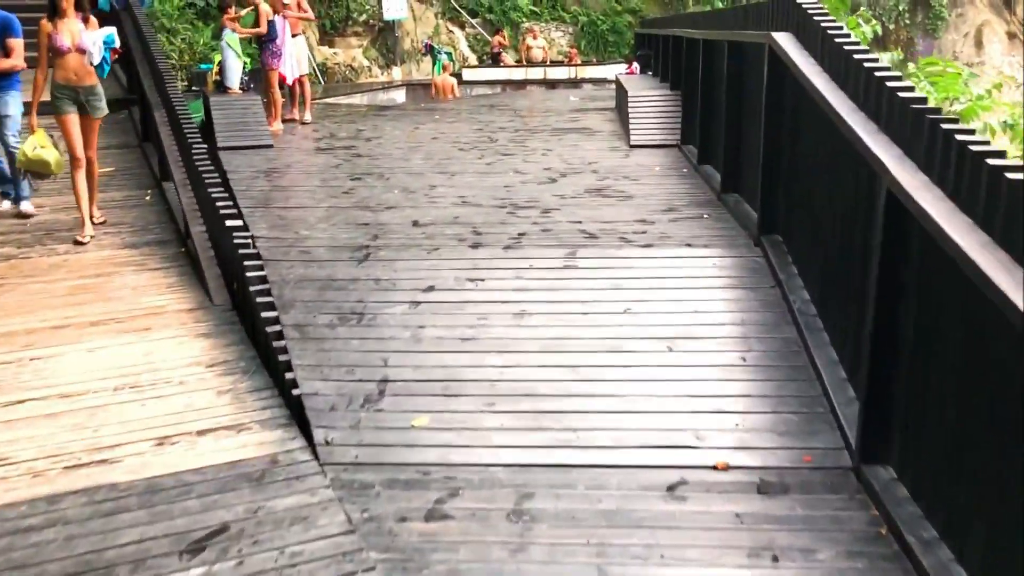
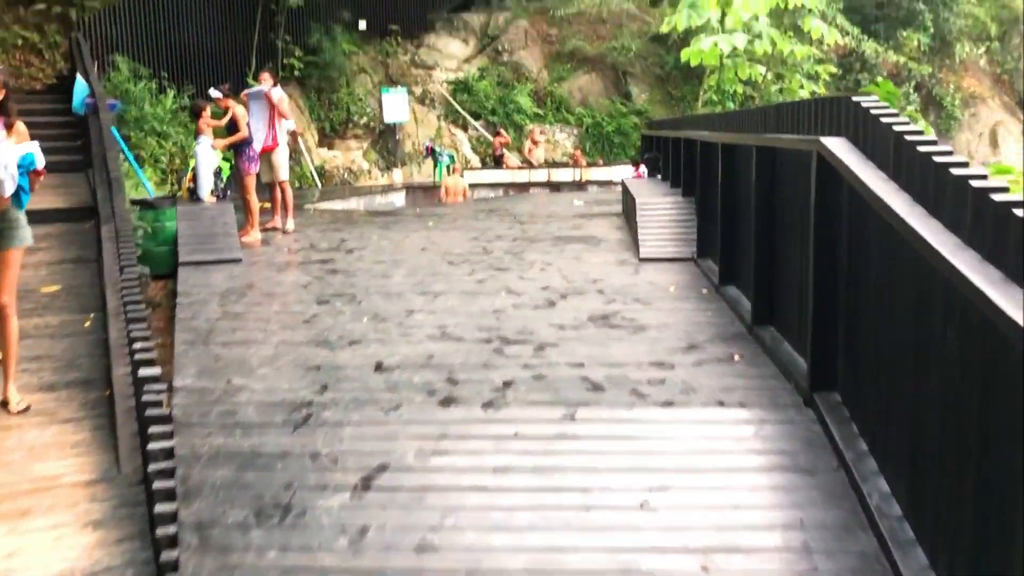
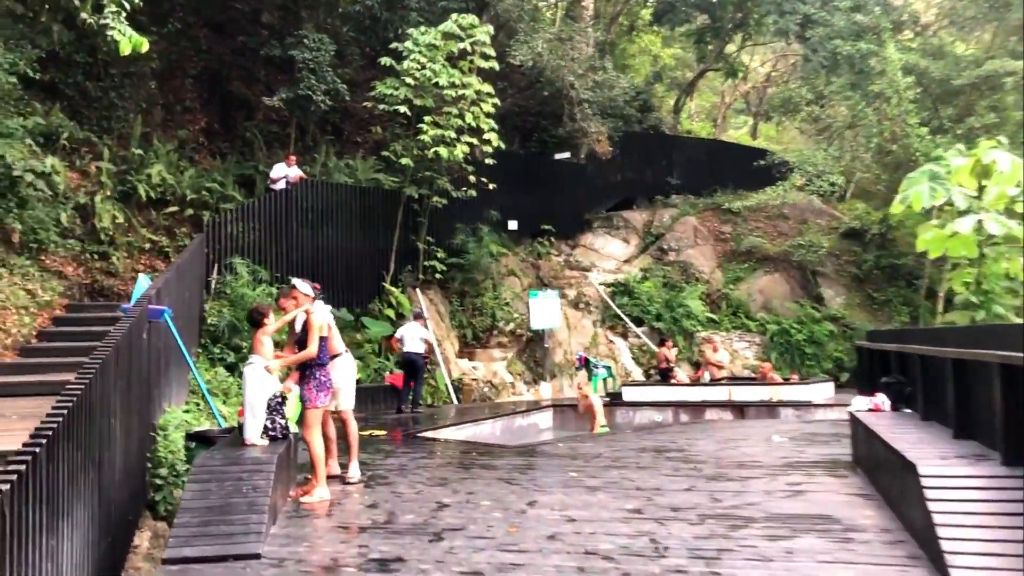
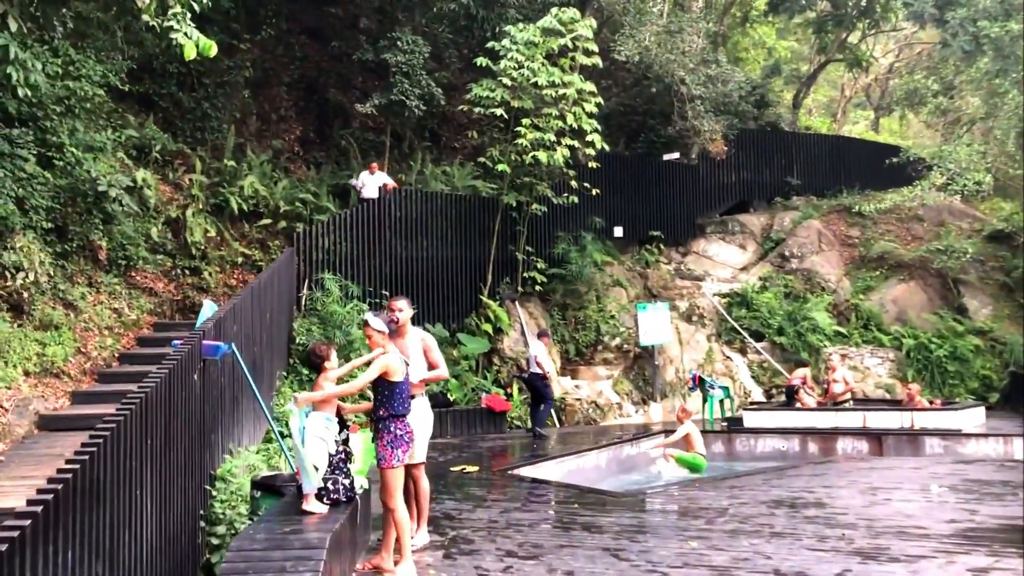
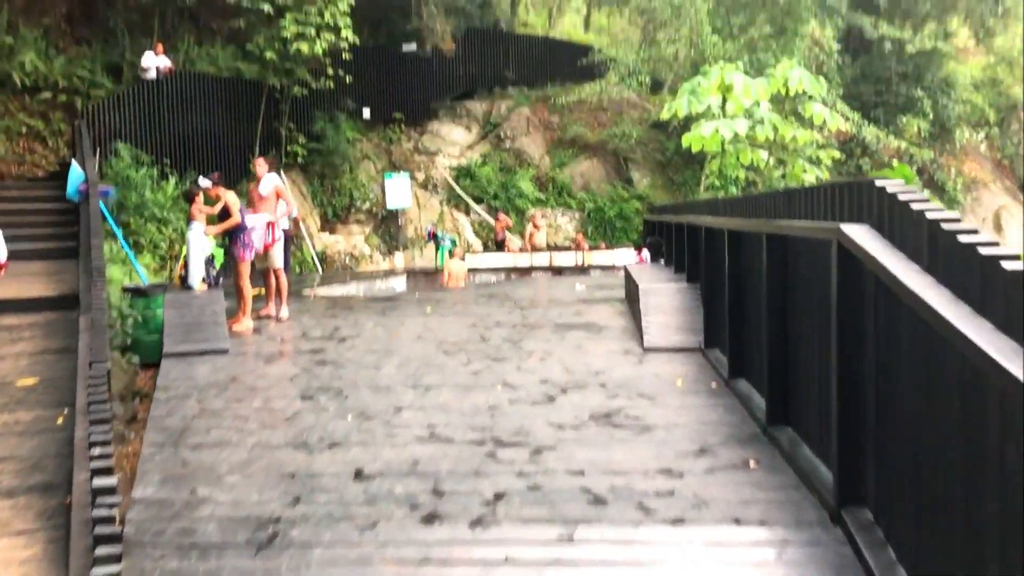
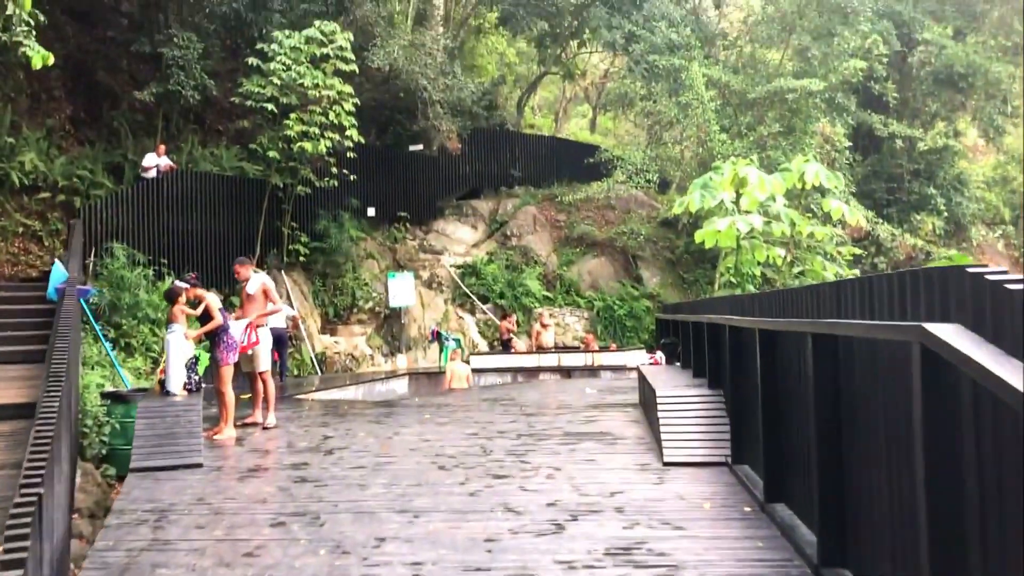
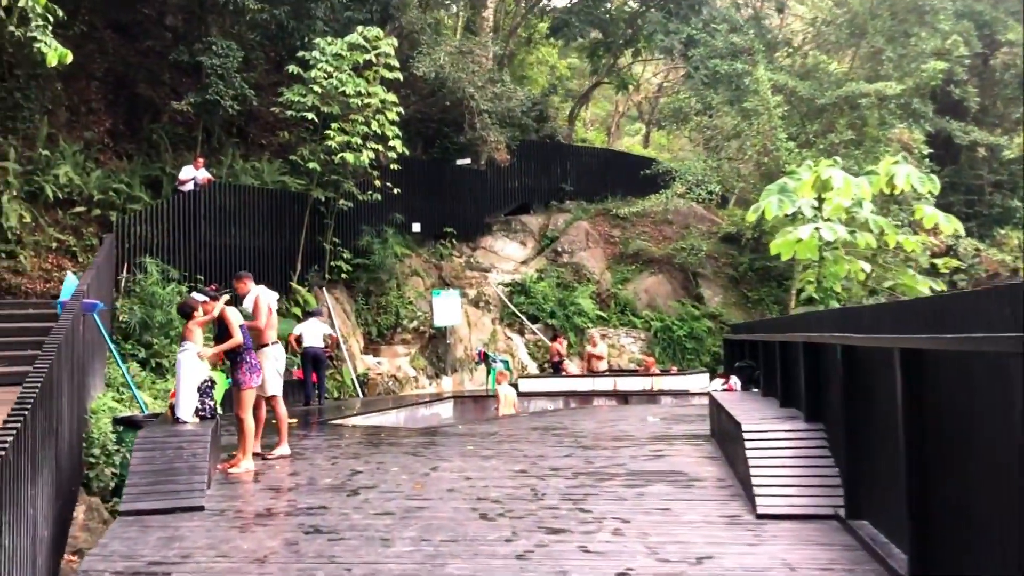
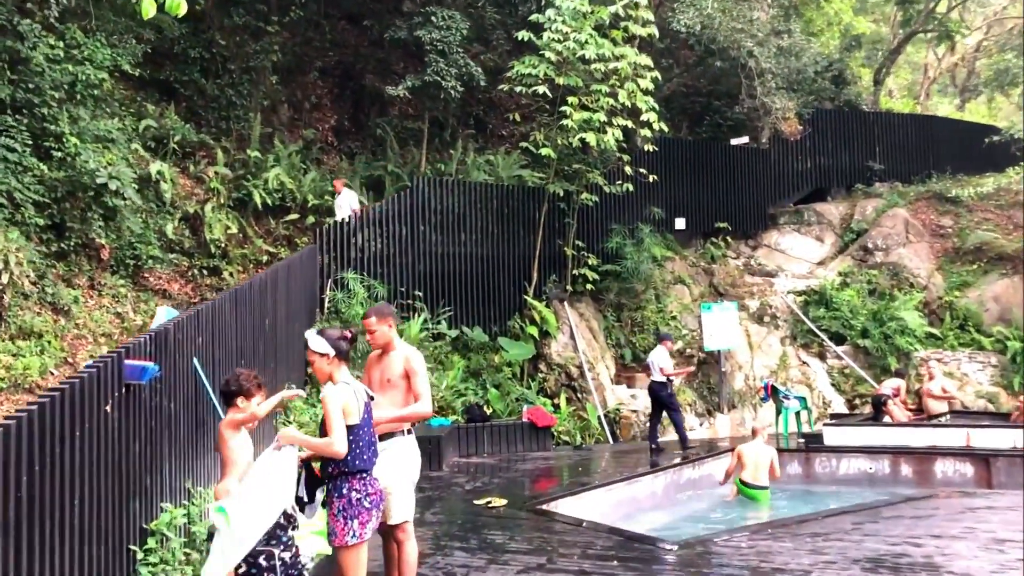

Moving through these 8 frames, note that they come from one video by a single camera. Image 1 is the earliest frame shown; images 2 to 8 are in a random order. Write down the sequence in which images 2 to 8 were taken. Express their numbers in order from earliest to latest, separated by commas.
2, 5, 6, 7, 3, 4, 8
